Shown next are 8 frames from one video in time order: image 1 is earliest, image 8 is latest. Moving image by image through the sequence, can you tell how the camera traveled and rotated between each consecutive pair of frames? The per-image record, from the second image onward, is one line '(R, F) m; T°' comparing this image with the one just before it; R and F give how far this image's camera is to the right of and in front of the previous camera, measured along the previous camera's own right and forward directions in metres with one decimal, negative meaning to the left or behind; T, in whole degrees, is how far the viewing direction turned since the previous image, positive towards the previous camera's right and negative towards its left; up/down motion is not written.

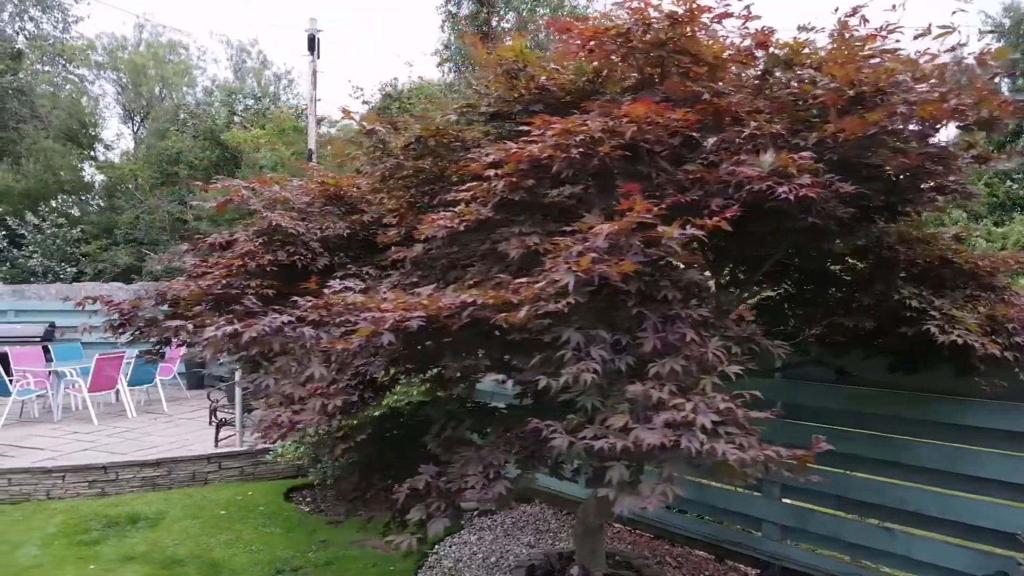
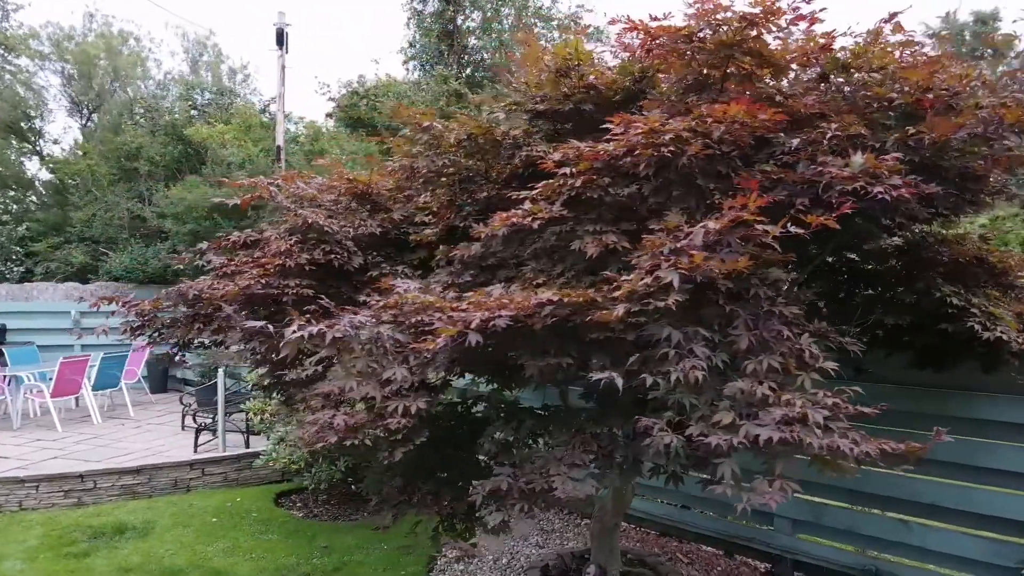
(-0.4, 0.0) m; +4°
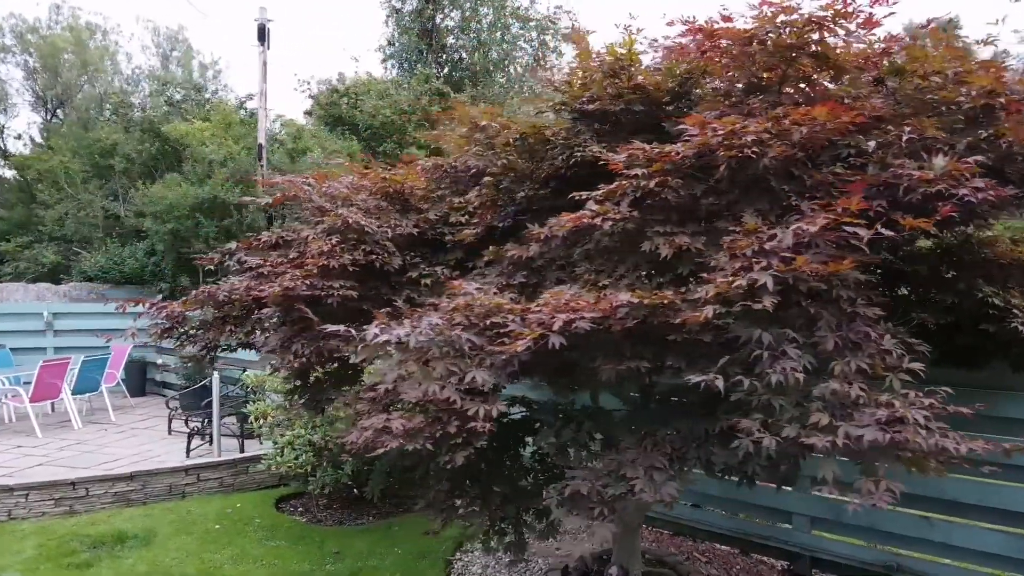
(-0.3, 0.0) m; +3°
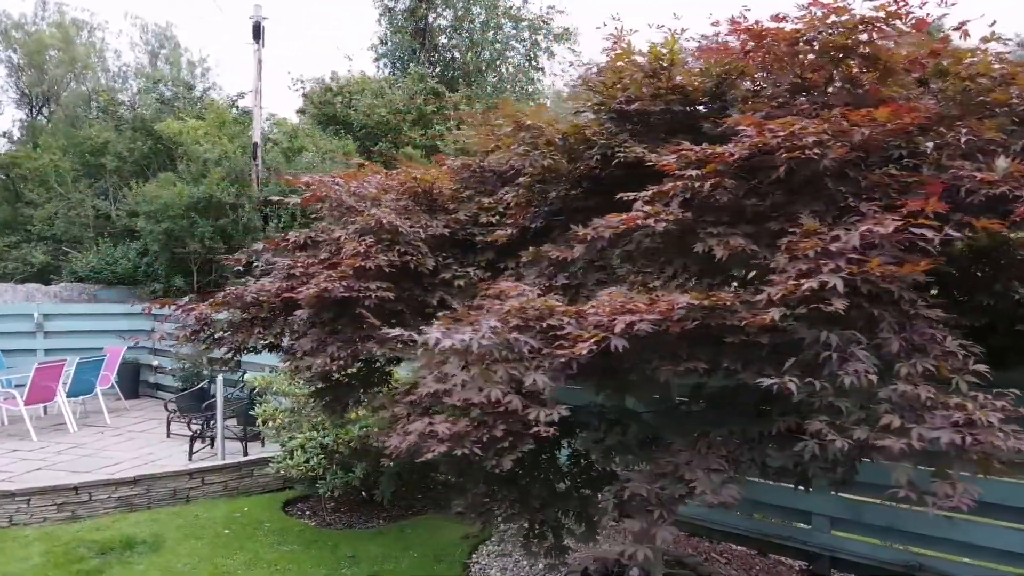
(-0.2, 0.0) m; +1°
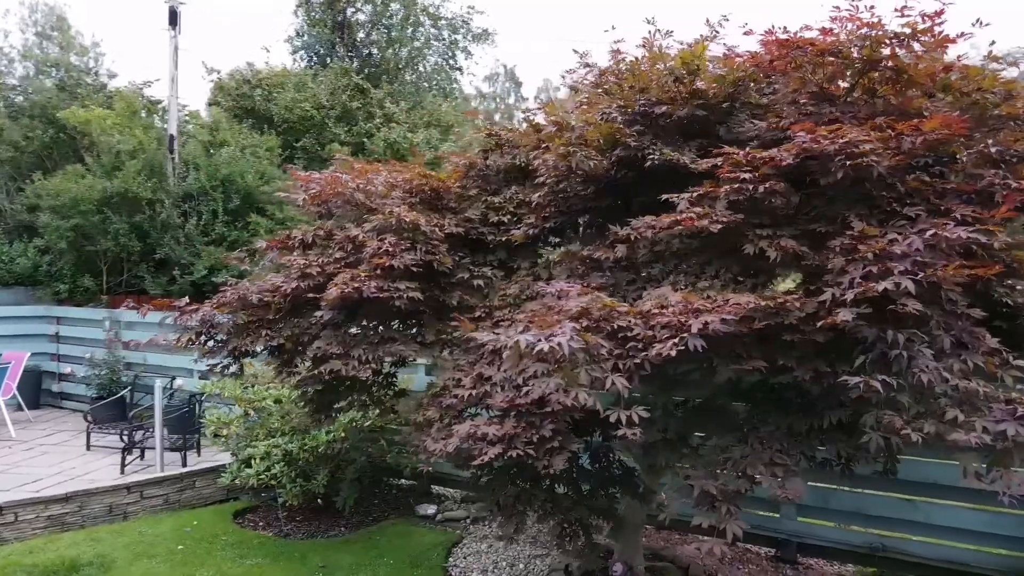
(-0.5, +0.1) m; +8°
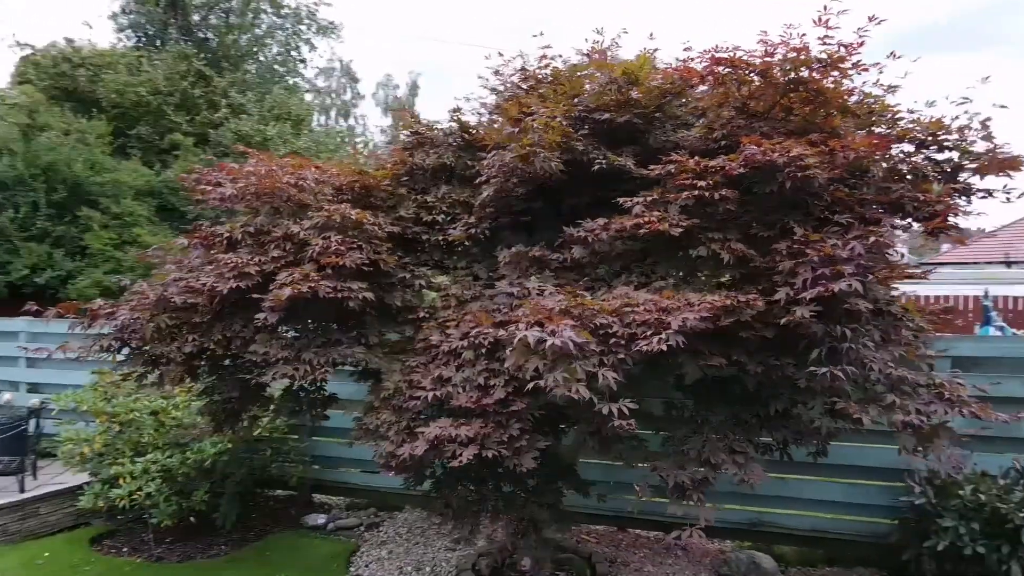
(-0.4, 0.0) m; +13°
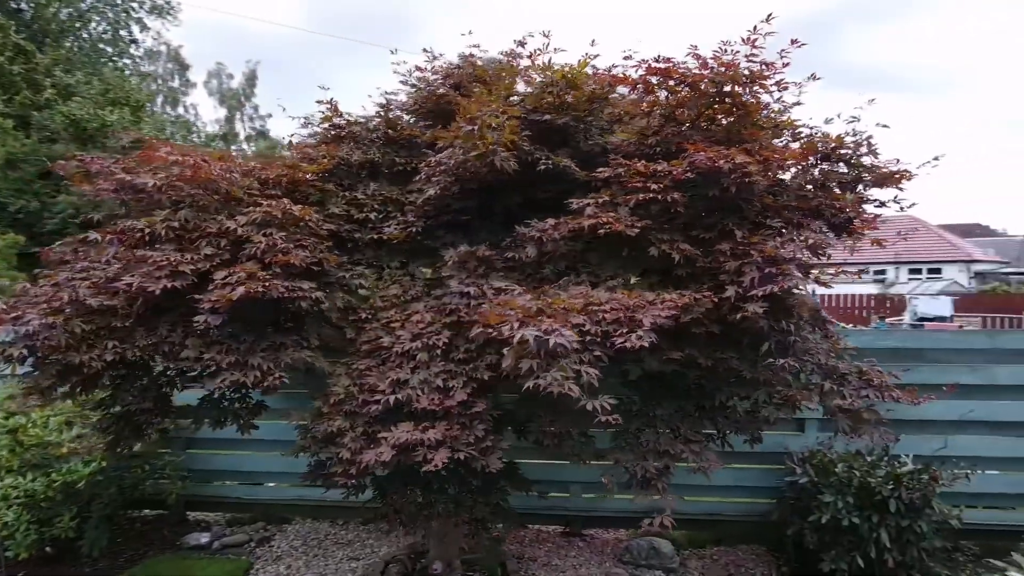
(-0.4, +0.1) m; +12°
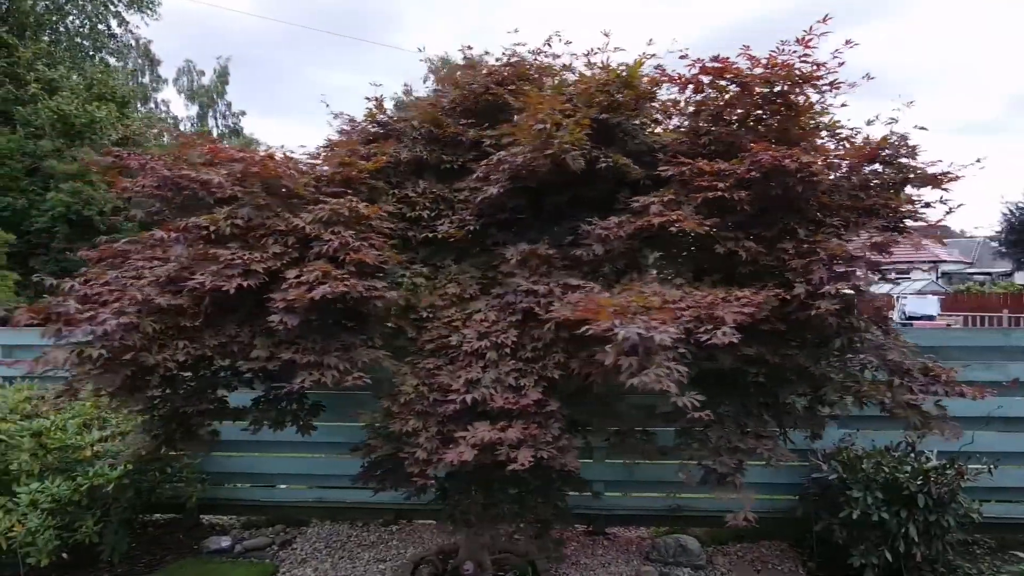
(-0.3, 0.0) m; +2°
